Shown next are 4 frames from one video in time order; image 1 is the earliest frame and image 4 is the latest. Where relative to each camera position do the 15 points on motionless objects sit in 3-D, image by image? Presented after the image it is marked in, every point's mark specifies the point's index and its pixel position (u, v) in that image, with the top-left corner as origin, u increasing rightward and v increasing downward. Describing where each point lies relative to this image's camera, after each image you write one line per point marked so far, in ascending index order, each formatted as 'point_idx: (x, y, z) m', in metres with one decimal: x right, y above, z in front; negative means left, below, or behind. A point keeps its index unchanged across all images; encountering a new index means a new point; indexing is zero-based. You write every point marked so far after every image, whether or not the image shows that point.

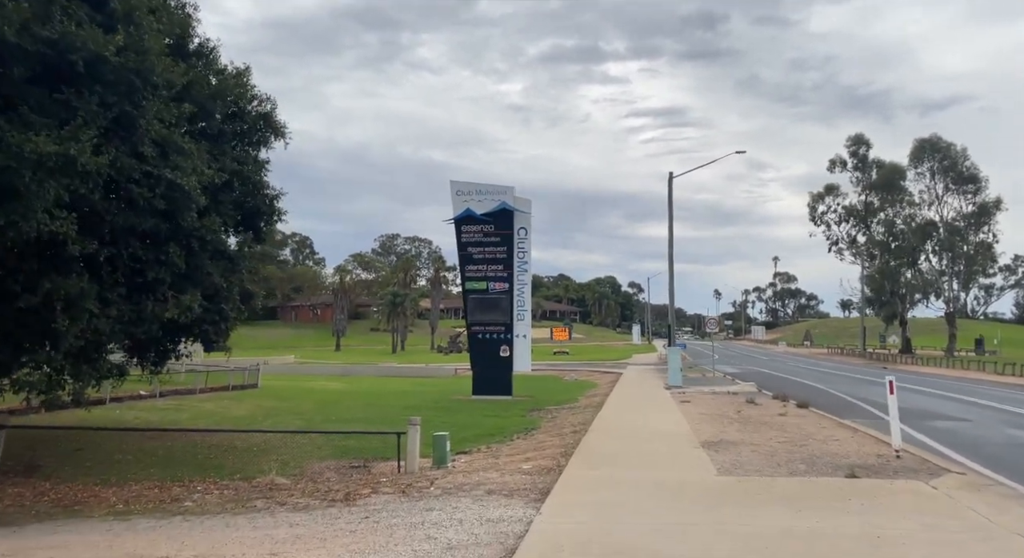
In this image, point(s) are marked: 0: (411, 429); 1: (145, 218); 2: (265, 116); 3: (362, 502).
0: (-1.8, -2.6, +14.3) m
1: (-5.7, +0.9, +12.8) m
2: (-5.1, +3.4, +17.1) m
3: (-1.9, -2.8, +10.2) m
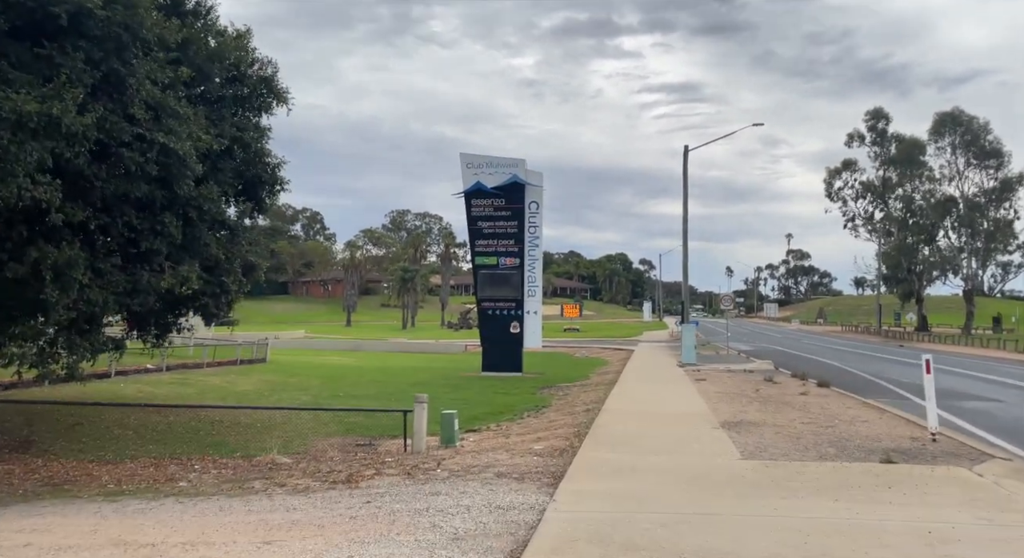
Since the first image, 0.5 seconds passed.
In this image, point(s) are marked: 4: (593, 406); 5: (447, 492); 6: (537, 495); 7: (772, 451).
0: (-1.6, -2.1, +13.7) m
1: (-5.5, +1.4, +12.2) m
2: (-4.9, +4.0, +16.4) m
3: (-1.7, -2.4, +9.6) m
4: (+1.9, -3.0, +19.6) m
5: (-0.7, -2.3, +8.8) m
6: (+0.2, -2.2, +8.3) m
7: (+3.4, -2.3, +10.9) m
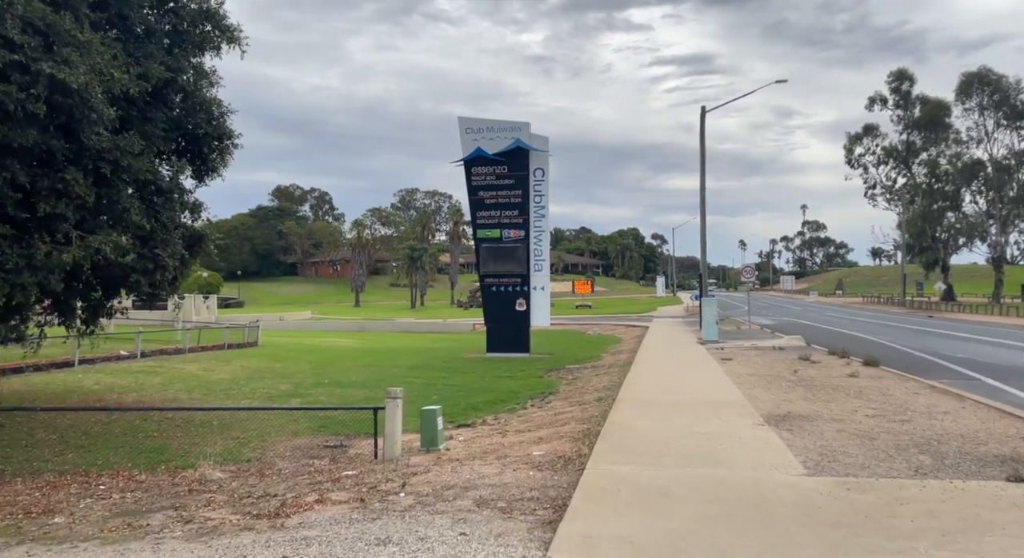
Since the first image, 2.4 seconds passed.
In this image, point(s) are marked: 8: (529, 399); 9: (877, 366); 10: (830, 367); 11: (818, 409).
0: (-1.7, -1.7, +11.1) m
1: (-5.7, +1.7, +9.6) m
2: (-5.0, +4.4, +13.7) m
3: (-1.9, -2.1, +7.0) m
4: (+1.9, -2.3, +16.9) m
5: (-0.8, -2.0, +6.2) m
6: (+0.1, -1.8, +5.7) m
7: (+3.3, -1.8, +8.2) m
8: (+0.4, -2.7, +18.5) m
9: (+8.0, -1.9, +18.1) m
10: (+7.1, -2.0, +18.3) m
11: (+4.5, -1.9, +12.1) m
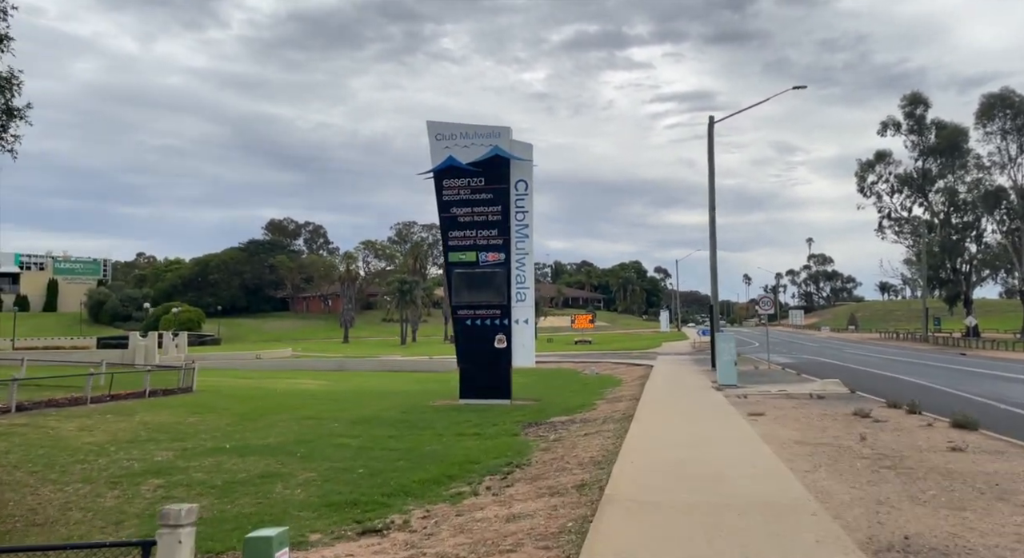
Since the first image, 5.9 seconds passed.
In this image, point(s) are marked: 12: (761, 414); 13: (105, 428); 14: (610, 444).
0: (-2.5, -1.8, +5.8) m
1: (-6.5, +1.6, +4.5) m
2: (-5.9, +4.2, +8.7) m
3: (-2.7, -2.0, +1.7) m
4: (+1.1, -2.7, +11.6) m
5: (-1.7, -1.9, +1.0) m
6: (-0.7, -1.8, +0.4) m
7: (+2.5, -1.8, +2.9) m
8: (-0.4, -3.2, +13.2) m
9: (+7.2, -2.3, +12.8) m
10: (+6.3, -2.4, +13.0) m
11: (+3.7, -2.1, +6.8) m
12: (+5.1, -2.7, +16.7) m
13: (-9.3, -3.4, +18.9) m
14: (+1.7, -2.9, +14.6) m
